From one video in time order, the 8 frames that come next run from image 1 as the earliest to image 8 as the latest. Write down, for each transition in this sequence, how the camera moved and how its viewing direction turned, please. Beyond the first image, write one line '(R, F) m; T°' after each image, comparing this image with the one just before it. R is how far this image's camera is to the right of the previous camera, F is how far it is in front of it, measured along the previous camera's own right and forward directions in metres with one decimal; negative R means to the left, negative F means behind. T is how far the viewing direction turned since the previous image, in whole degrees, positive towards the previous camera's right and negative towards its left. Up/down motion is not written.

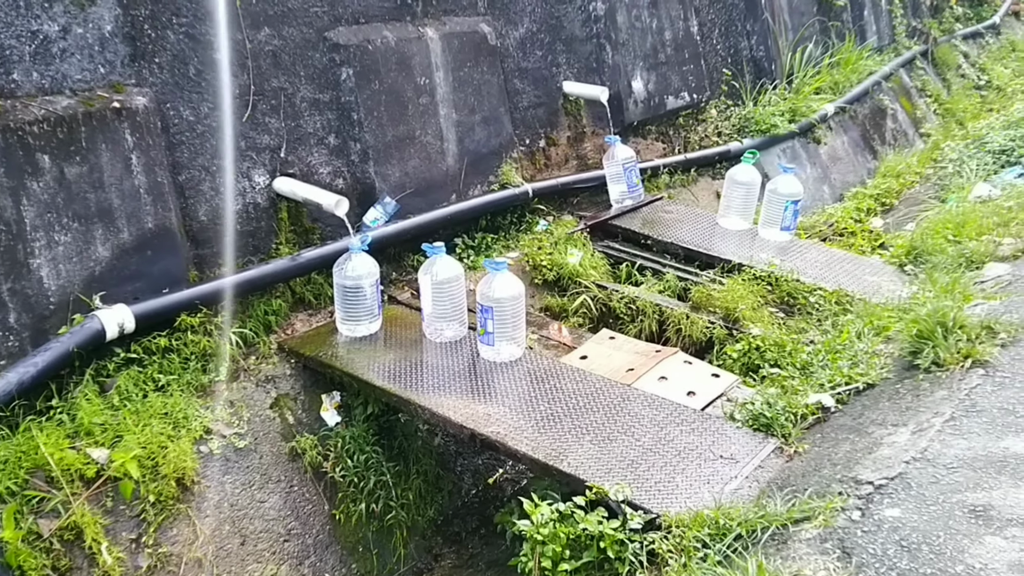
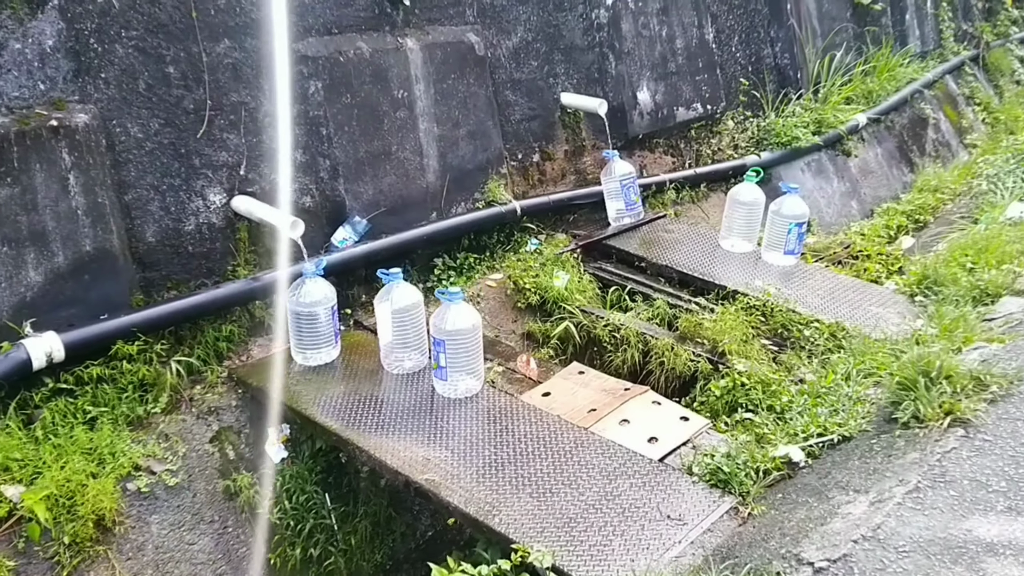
(+0.3, +0.2) m; -4°
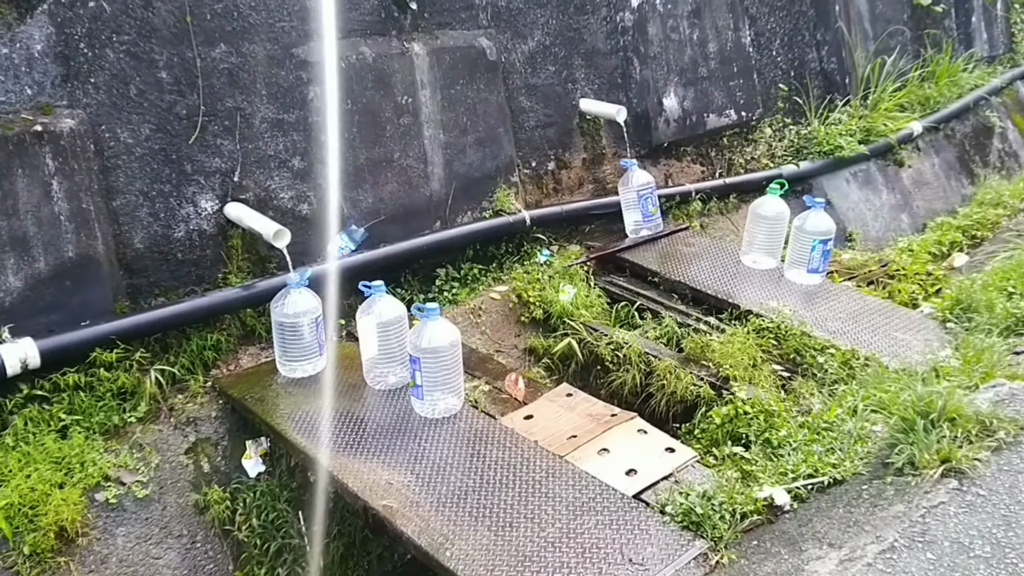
(+0.2, +0.1) m; -5°
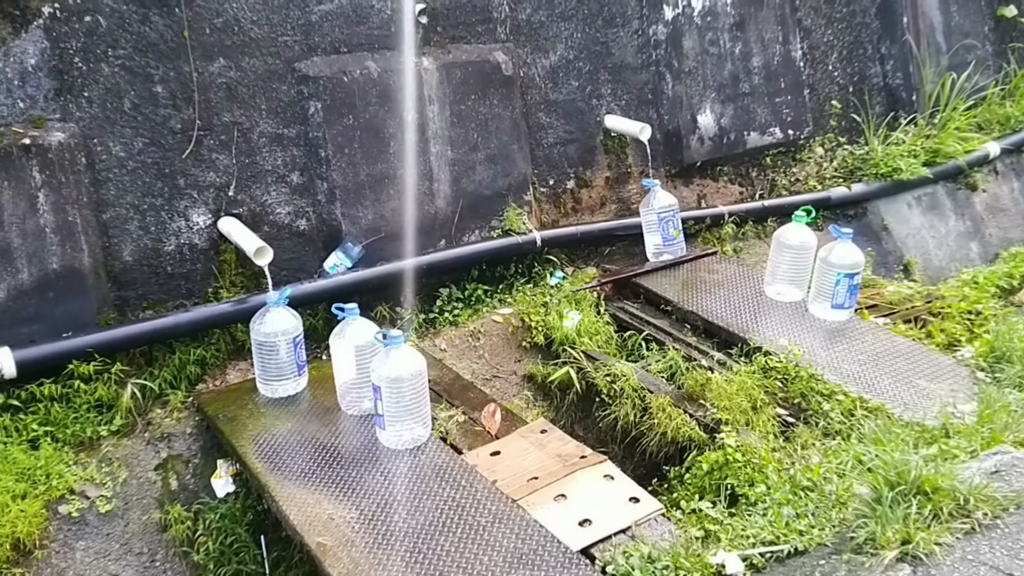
(+0.3, +0.1) m; -7°
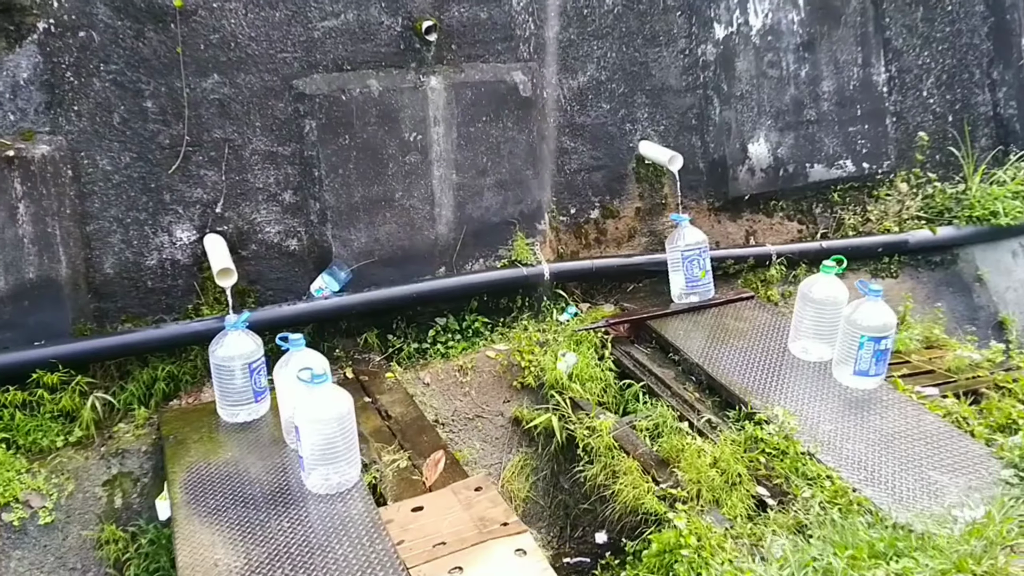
(+0.5, +0.2) m; -11°
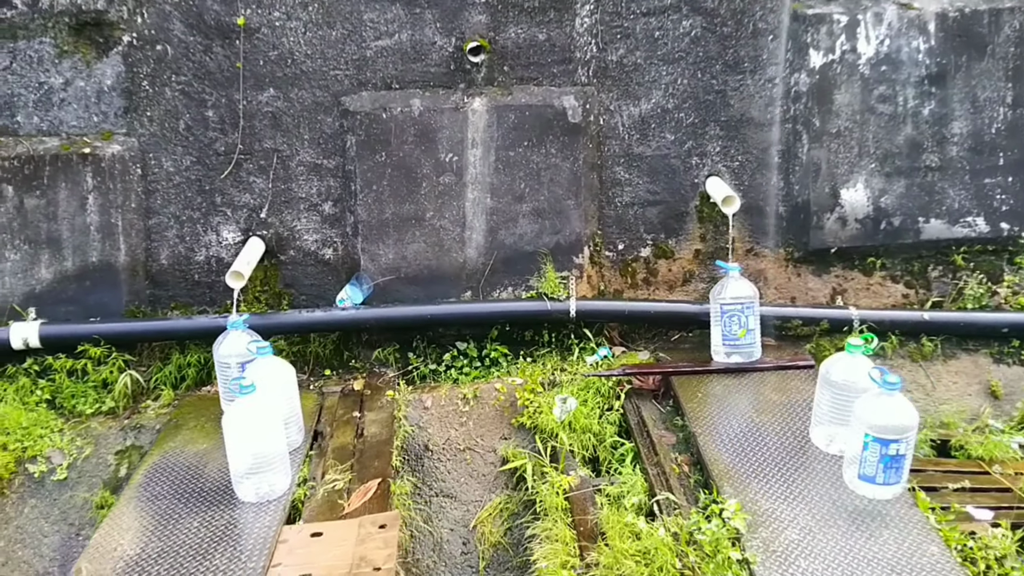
(+0.9, +0.3) m; -19°
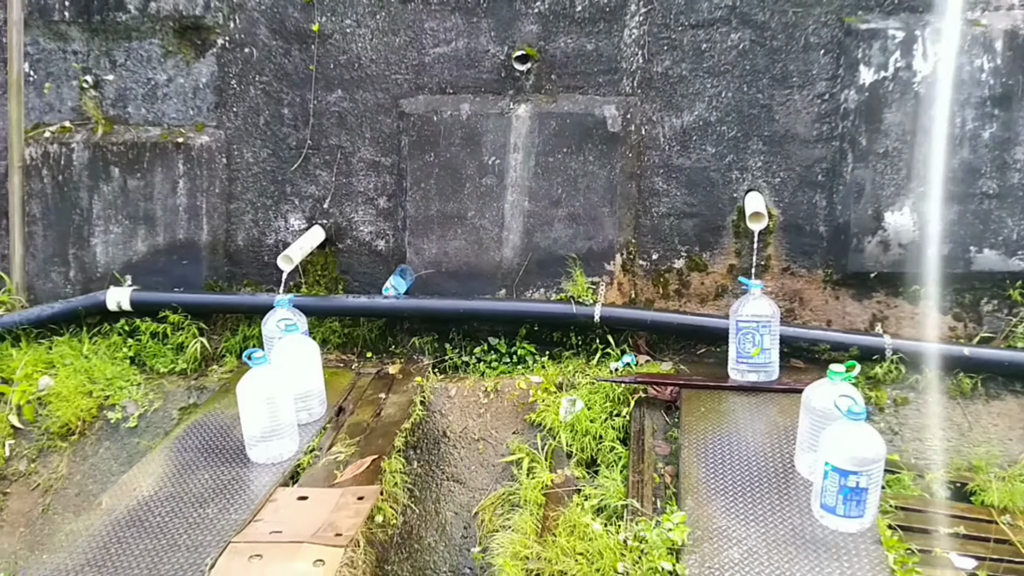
(+0.5, -0.1) m; -12°
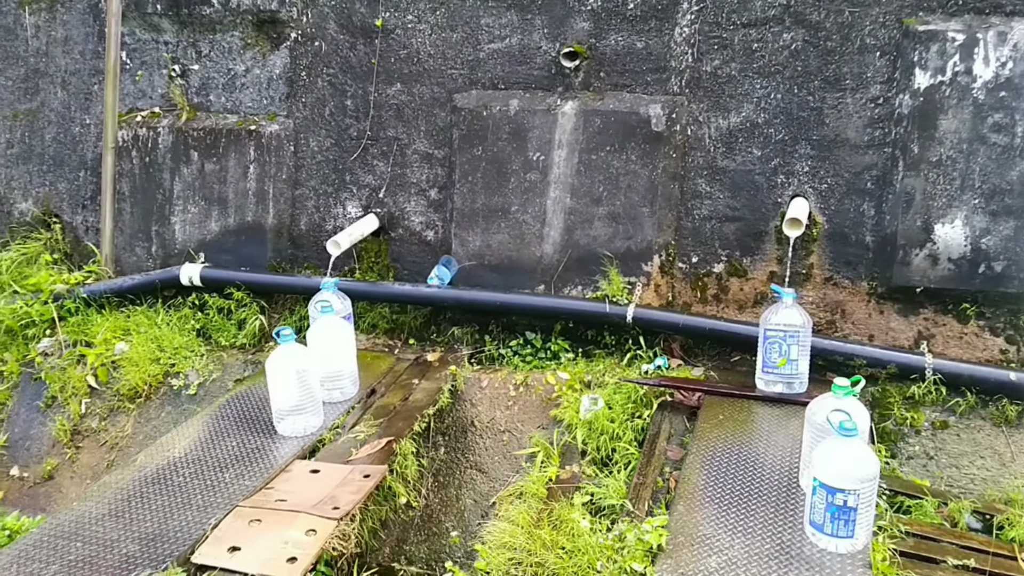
(+0.3, 0.0) m; -9°
